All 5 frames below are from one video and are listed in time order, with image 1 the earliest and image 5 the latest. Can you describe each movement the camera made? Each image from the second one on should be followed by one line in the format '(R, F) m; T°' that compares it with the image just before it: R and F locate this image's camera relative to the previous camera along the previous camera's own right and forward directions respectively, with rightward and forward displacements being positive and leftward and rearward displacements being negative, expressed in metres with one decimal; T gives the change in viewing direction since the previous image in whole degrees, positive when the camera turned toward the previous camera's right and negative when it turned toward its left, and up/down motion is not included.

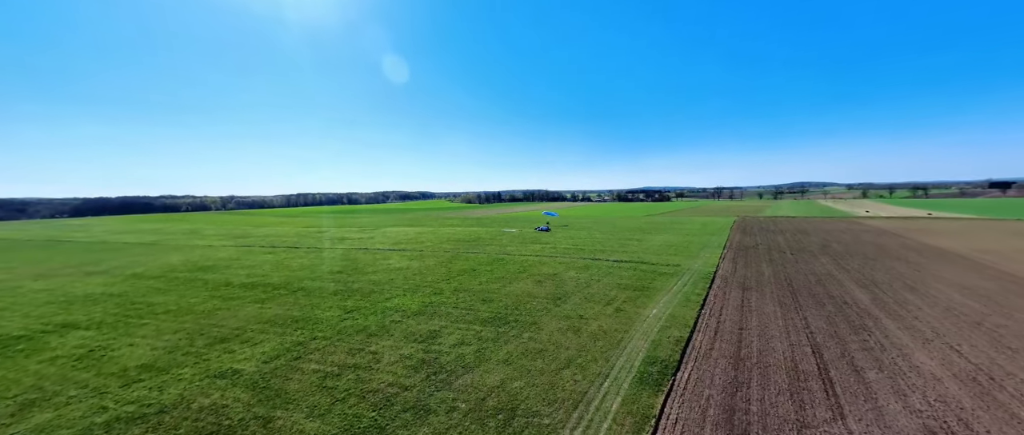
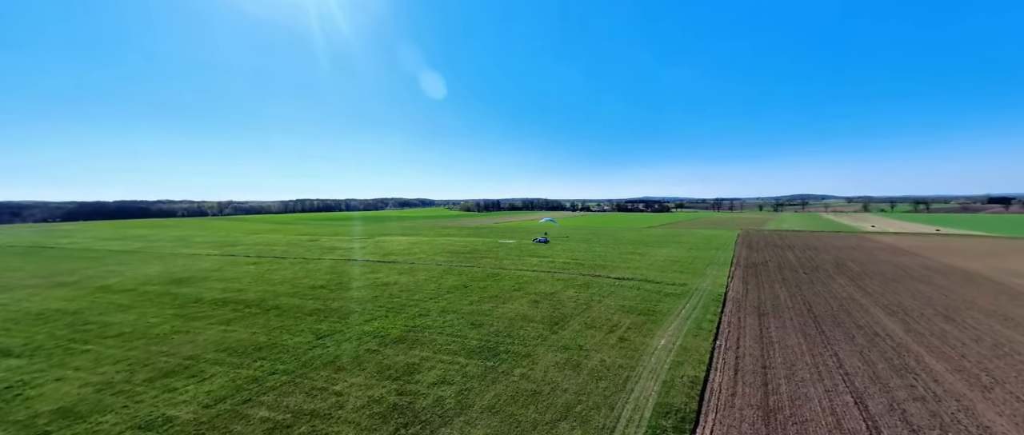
(+0.2, +1.1) m; 0°
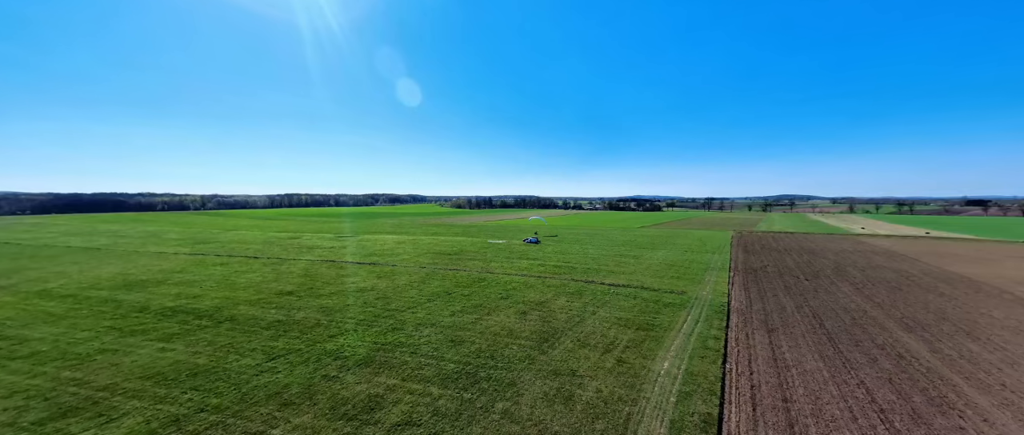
(+0.2, +1.2) m; +1°
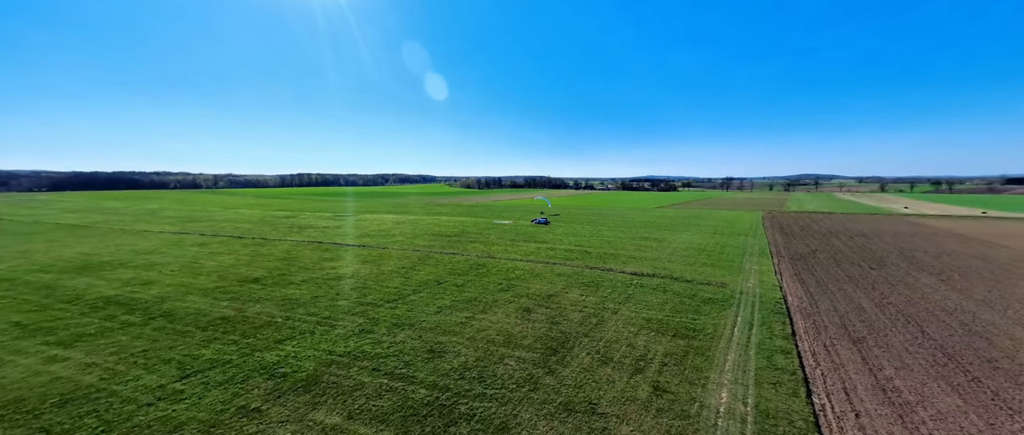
(+0.3, +2.5) m; -2°
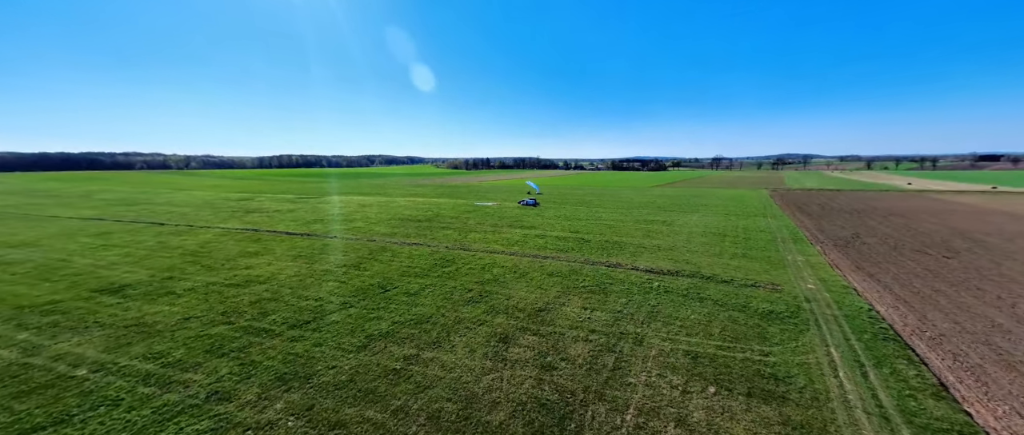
(+0.4, +3.6) m; +2°
